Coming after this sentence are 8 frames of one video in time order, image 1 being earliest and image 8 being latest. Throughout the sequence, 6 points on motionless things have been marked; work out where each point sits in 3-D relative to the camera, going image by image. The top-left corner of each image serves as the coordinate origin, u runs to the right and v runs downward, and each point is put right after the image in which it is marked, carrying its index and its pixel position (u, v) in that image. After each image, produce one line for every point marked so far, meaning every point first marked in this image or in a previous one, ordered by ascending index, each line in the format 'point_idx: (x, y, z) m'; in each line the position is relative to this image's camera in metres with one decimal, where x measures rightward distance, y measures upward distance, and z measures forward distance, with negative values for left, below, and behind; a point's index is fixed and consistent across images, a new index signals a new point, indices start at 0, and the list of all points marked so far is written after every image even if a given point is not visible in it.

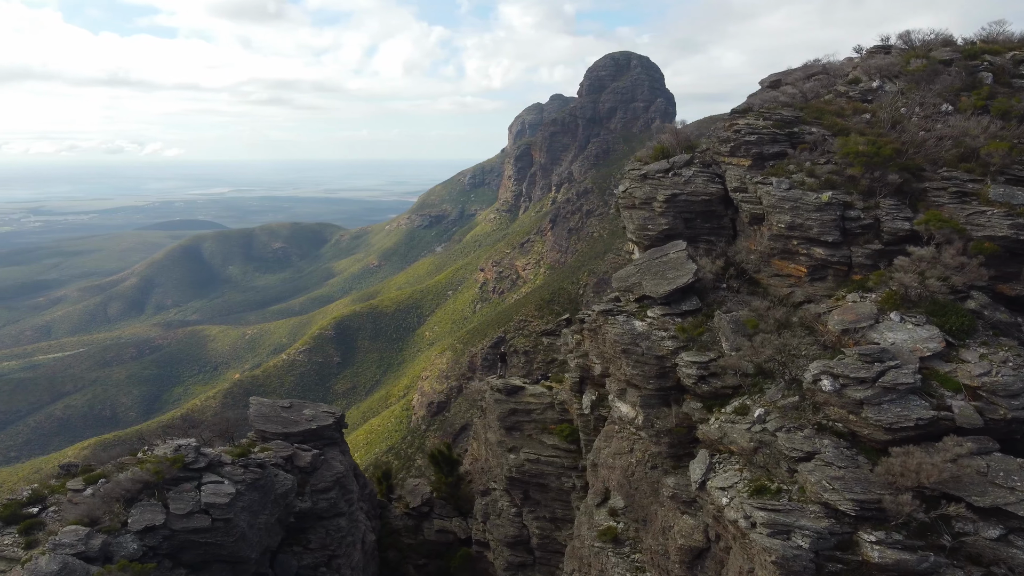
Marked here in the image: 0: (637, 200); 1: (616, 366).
0: (+3.2, +2.1, +12.6) m
1: (+2.3, -1.6, +11.2) m
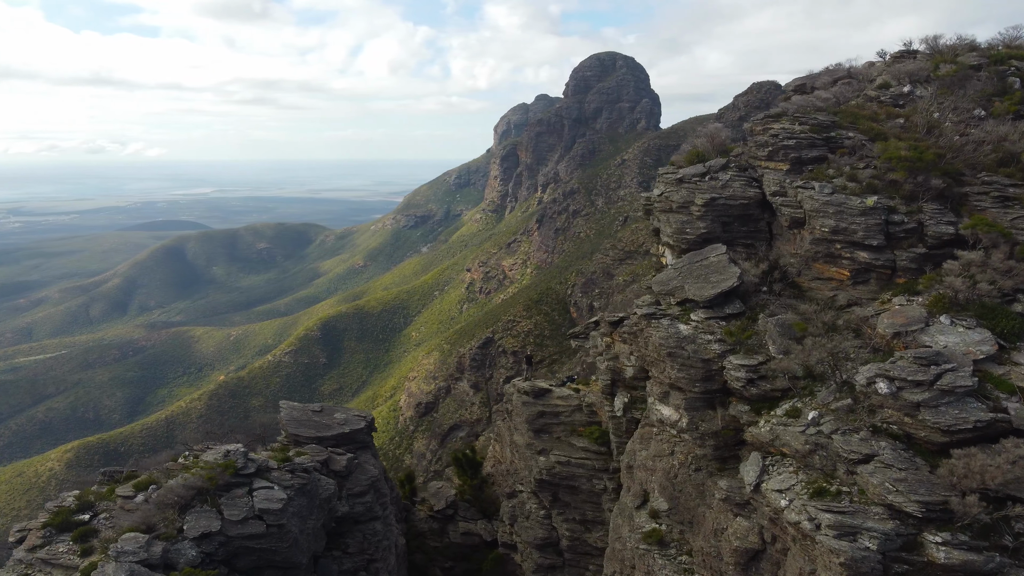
0: (+4.0, +2.0, +12.7) m
1: (+3.2, -1.7, +11.3) m
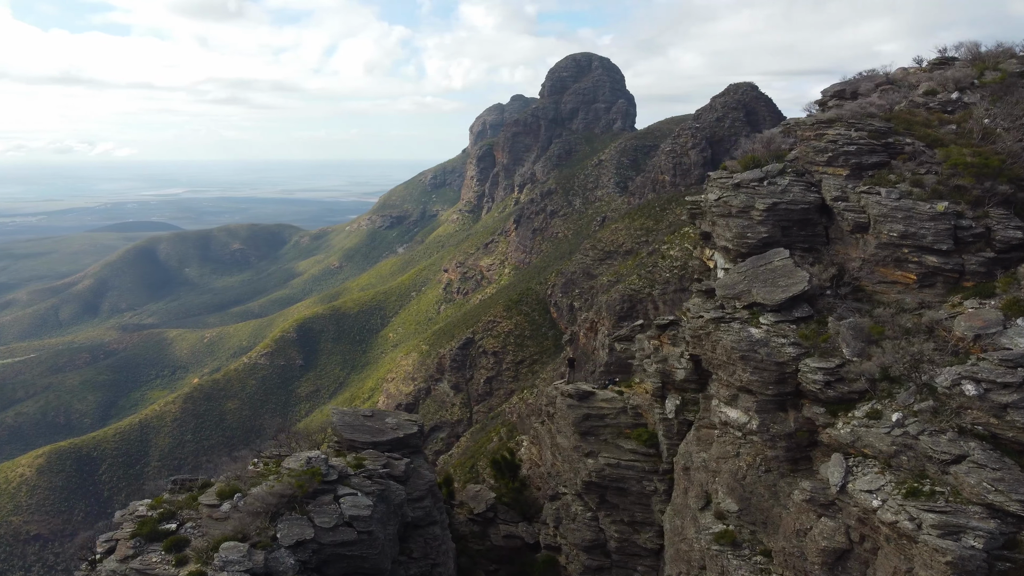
0: (+5.5, +1.9, +12.9) m
1: (+4.7, -1.8, +11.5) m
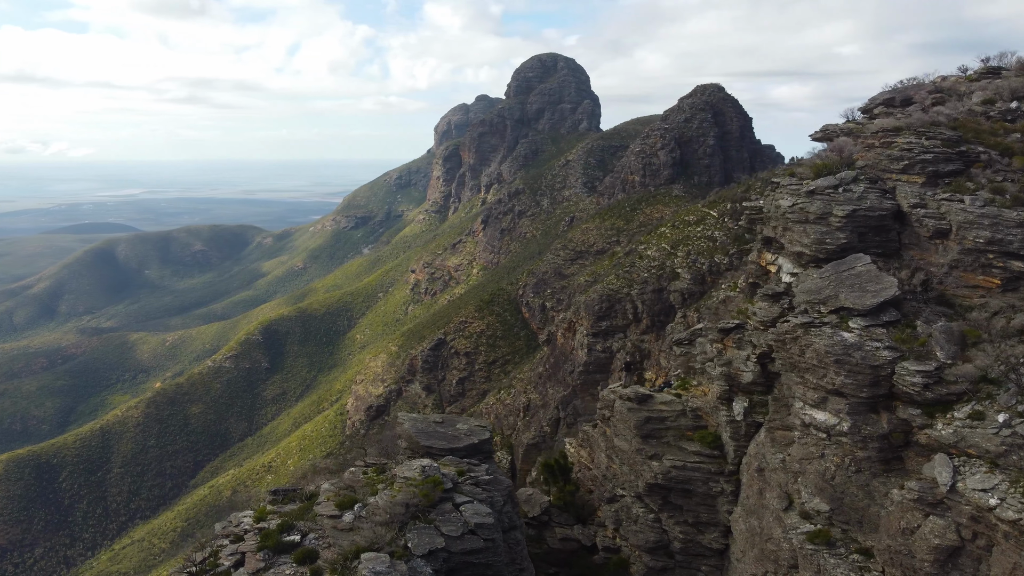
0: (+7.4, +1.8, +13.2) m
1: (+6.7, -1.9, +11.7) m
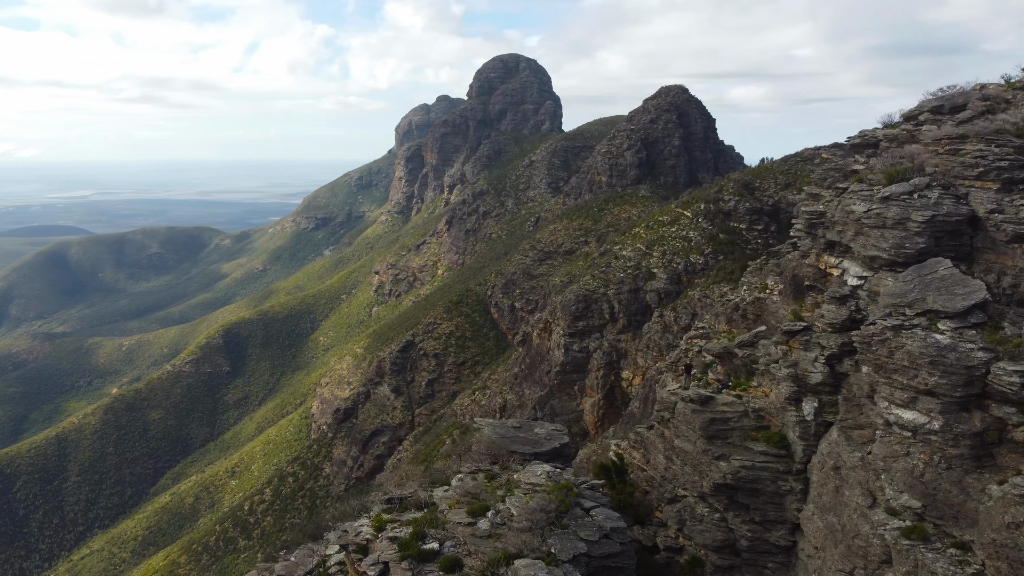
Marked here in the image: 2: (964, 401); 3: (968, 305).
0: (+9.6, +1.7, +13.6) m
1: (+8.9, -2.0, +12.1) m
2: (+9.7, -2.4, +11.4) m
3: (+10.0, -0.4, +11.7) m
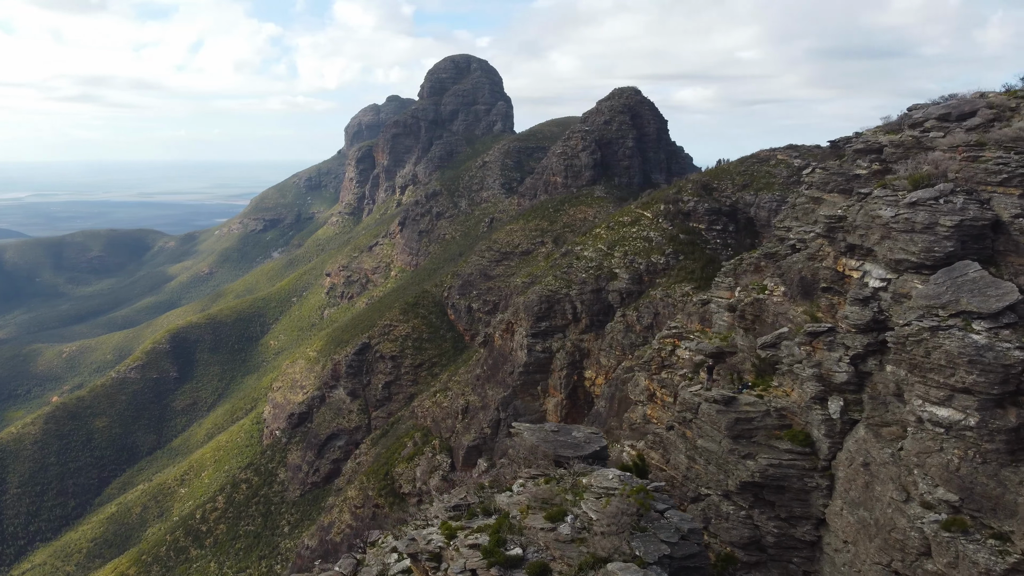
0: (+10.7, +1.7, +14.1) m
1: (+10.1, -2.0, +12.6) m
2: (+10.9, -2.5, +12.0) m
3: (+11.2, -0.4, +12.2) m
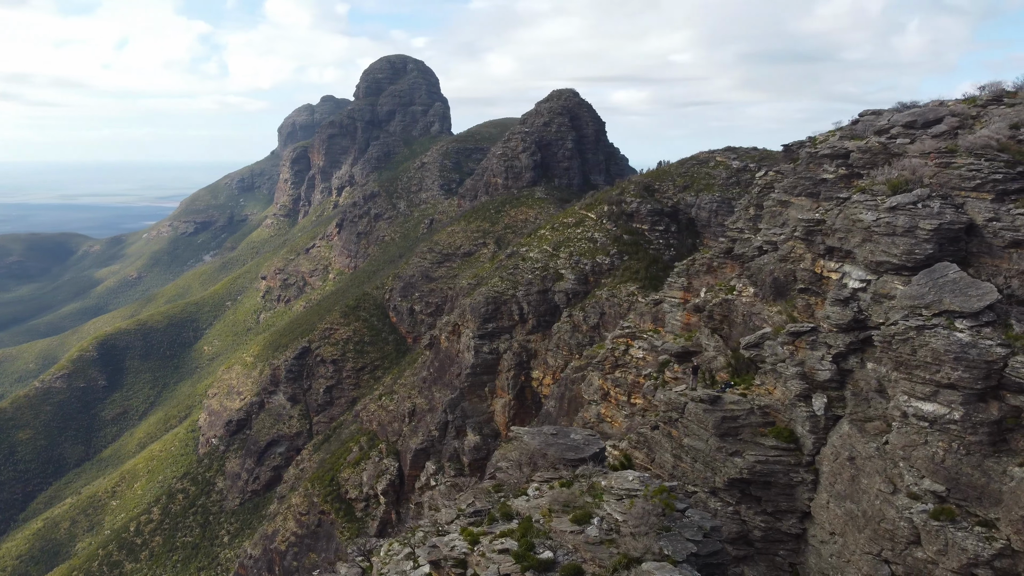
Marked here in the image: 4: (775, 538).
0: (+10.6, +1.7, +14.7) m
1: (+10.2, -2.0, +13.2) m
2: (+11.1, -2.5, +12.6) m
3: (+11.3, -0.4, +12.9) m
4: (+8.3, -7.9, +16.8) m
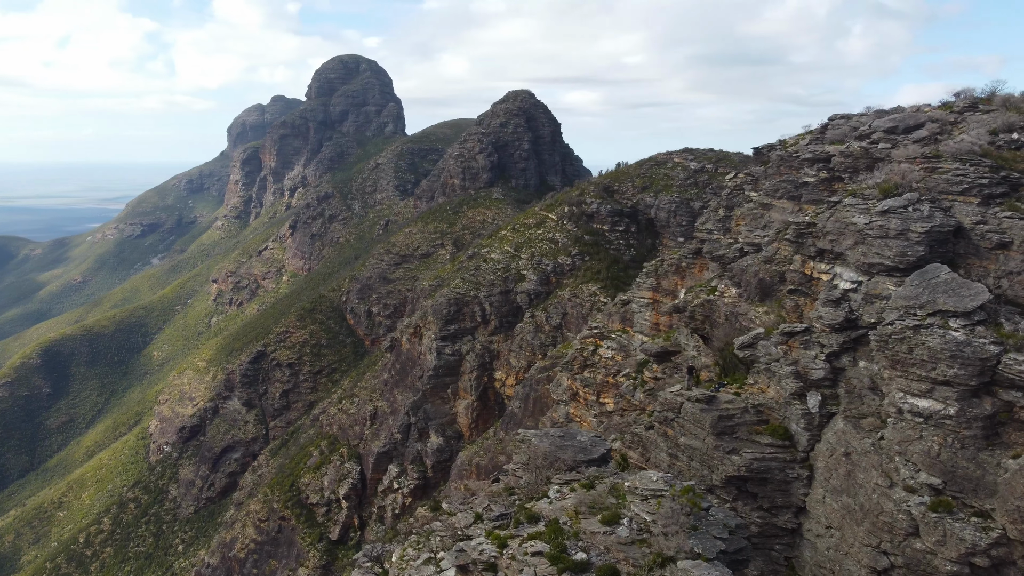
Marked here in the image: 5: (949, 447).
0: (+10.8, +1.7, +15.2) m
1: (+10.5, -2.0, +13.7) m
2: (+11.4, -2.5, +13.1) m
3: (+11.6, -0.4, +13.4) m
4: (+8.4, -7.9, +17.1) m
5: (+11.0, -4.0, +13.4) m
